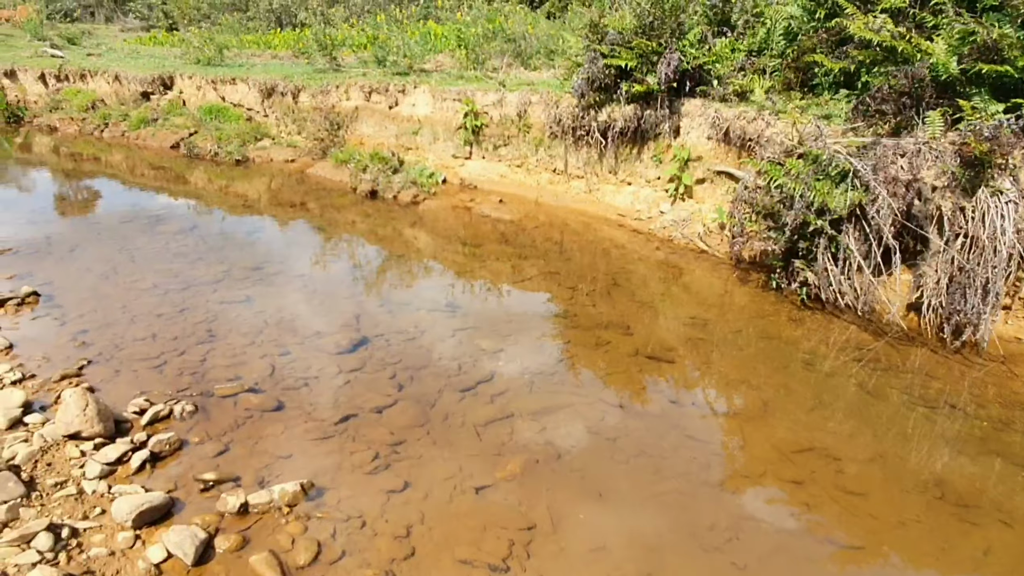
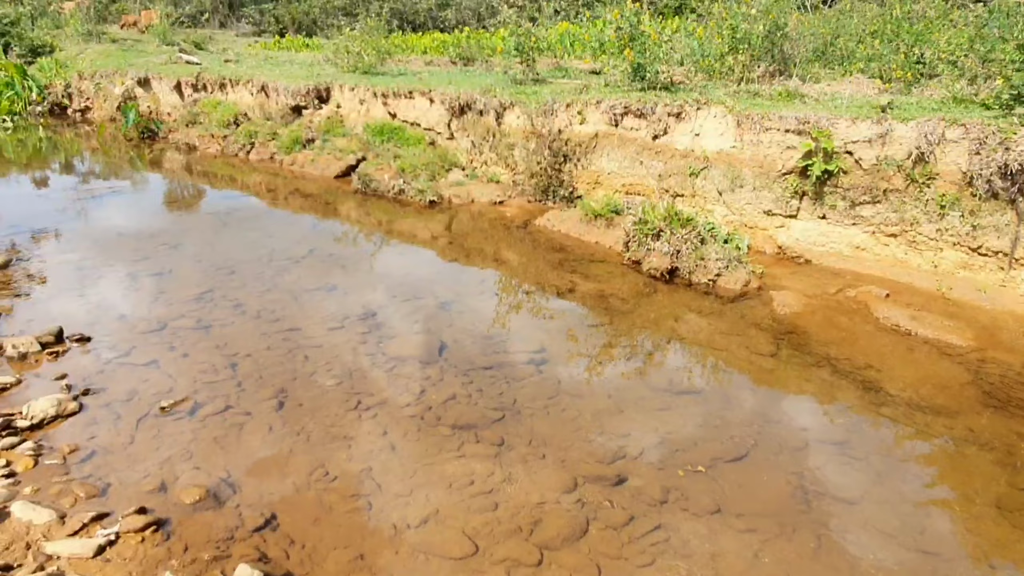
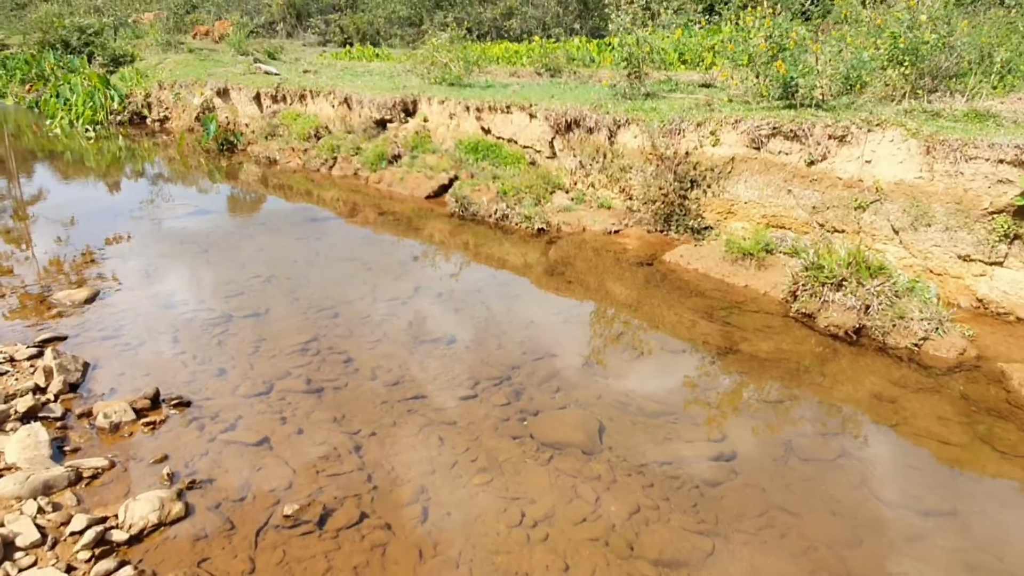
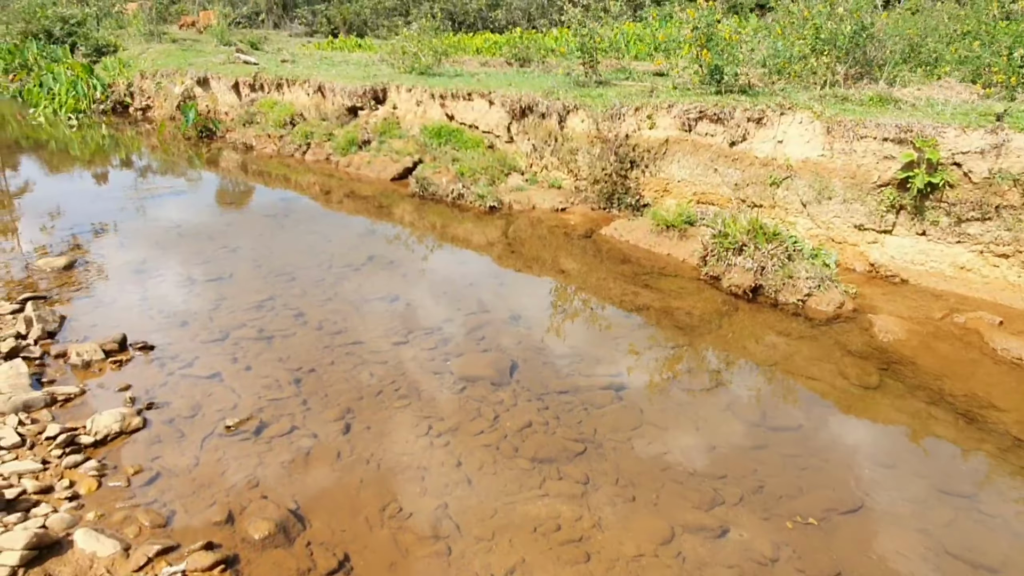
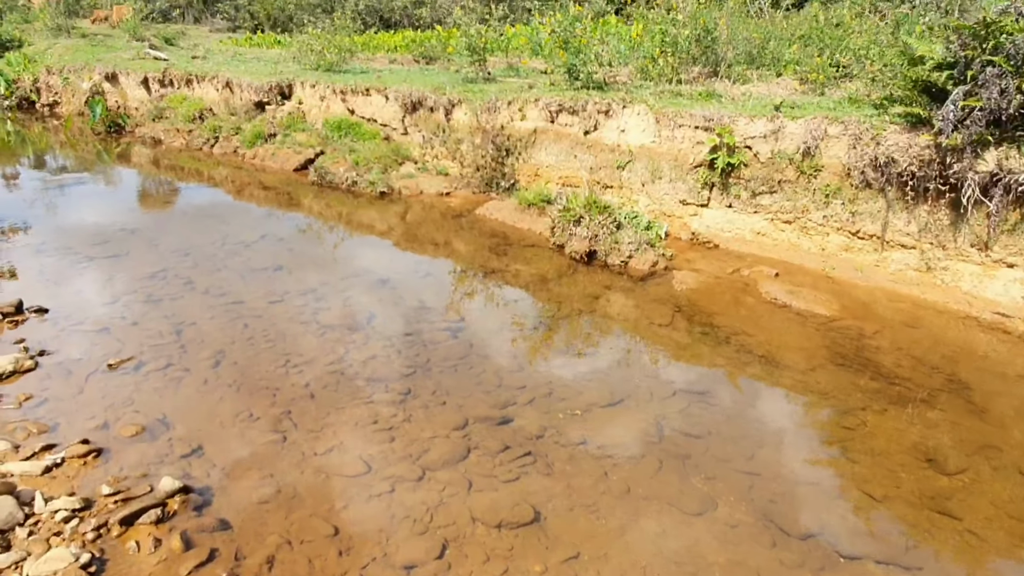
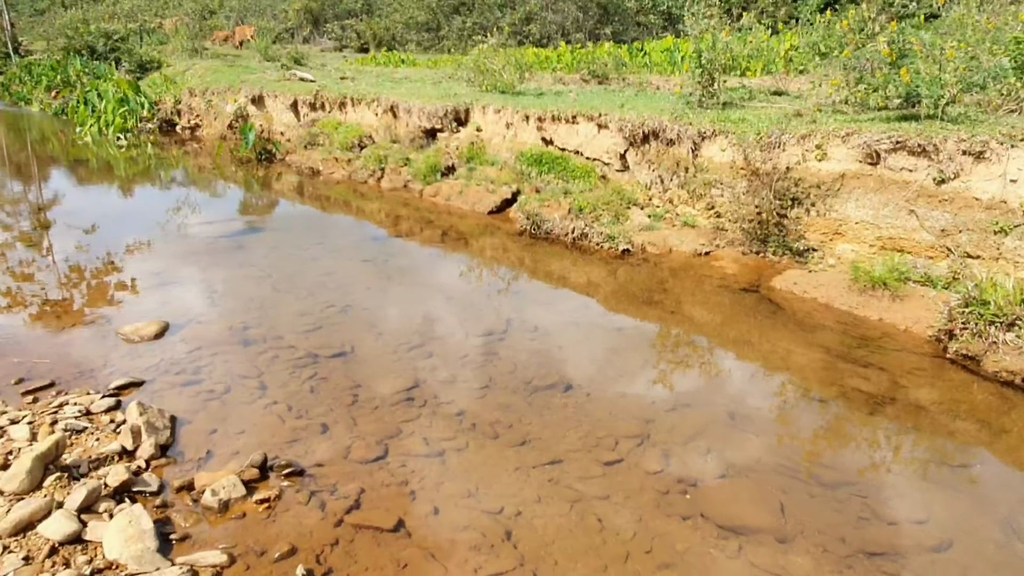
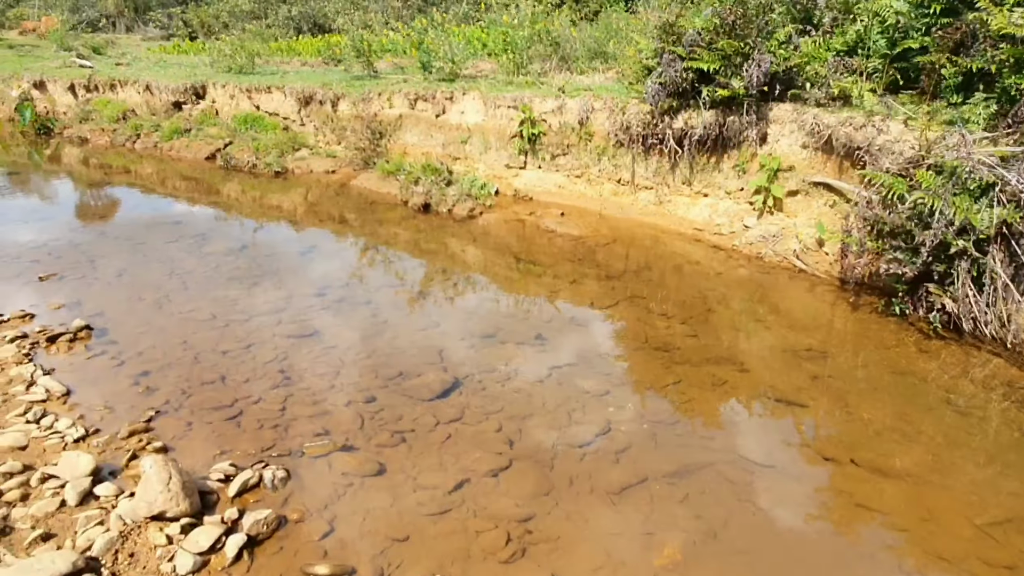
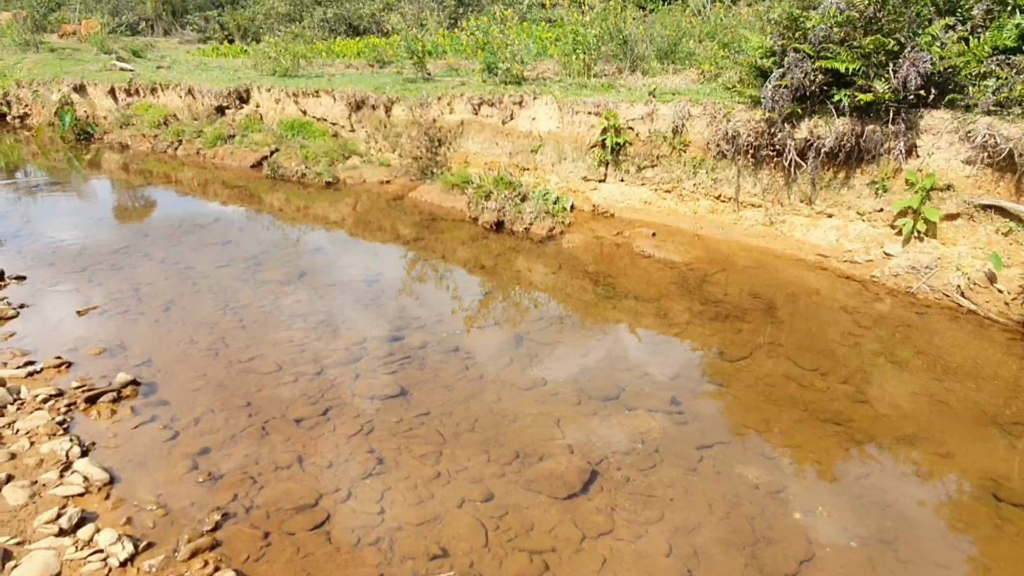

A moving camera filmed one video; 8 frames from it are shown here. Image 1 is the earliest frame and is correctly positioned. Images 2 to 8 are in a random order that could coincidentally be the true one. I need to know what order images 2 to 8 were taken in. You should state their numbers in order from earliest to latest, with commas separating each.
7, 8, 5, 2, 4, 3, 6
